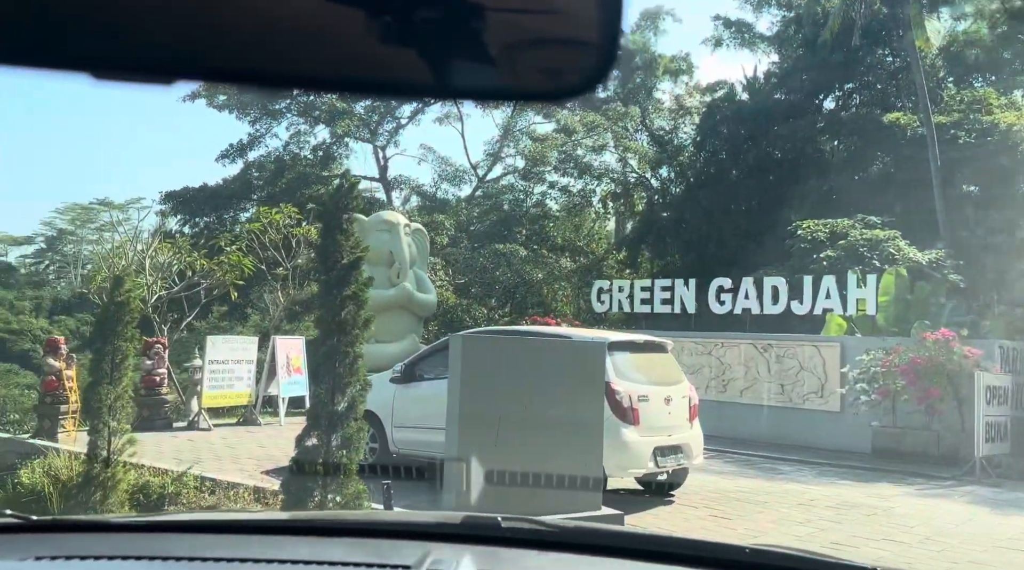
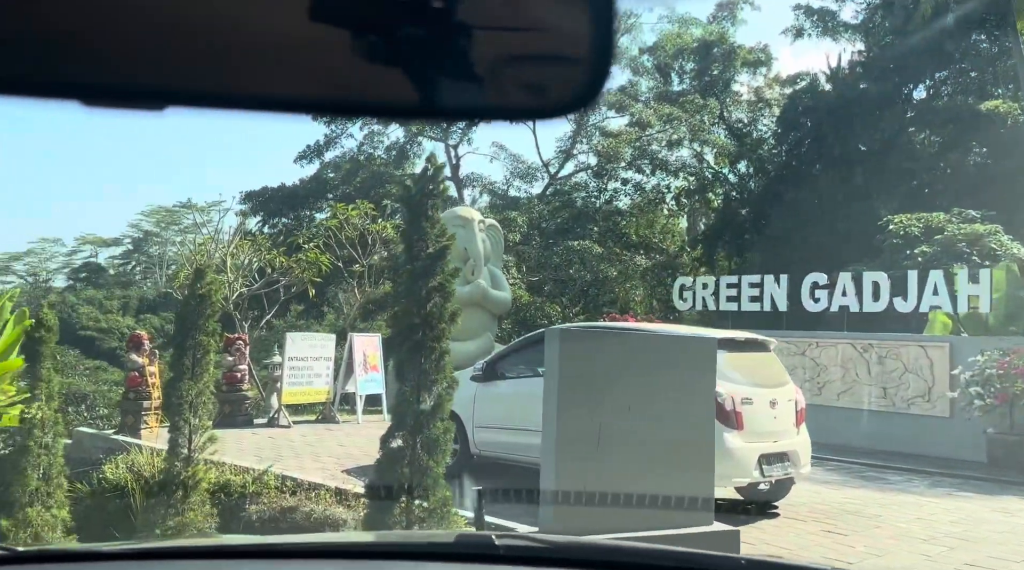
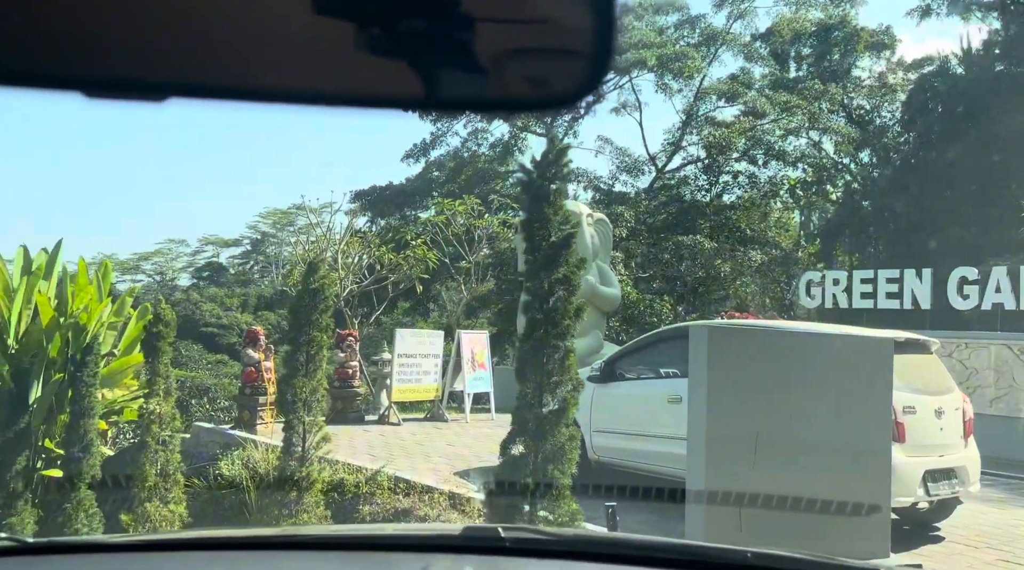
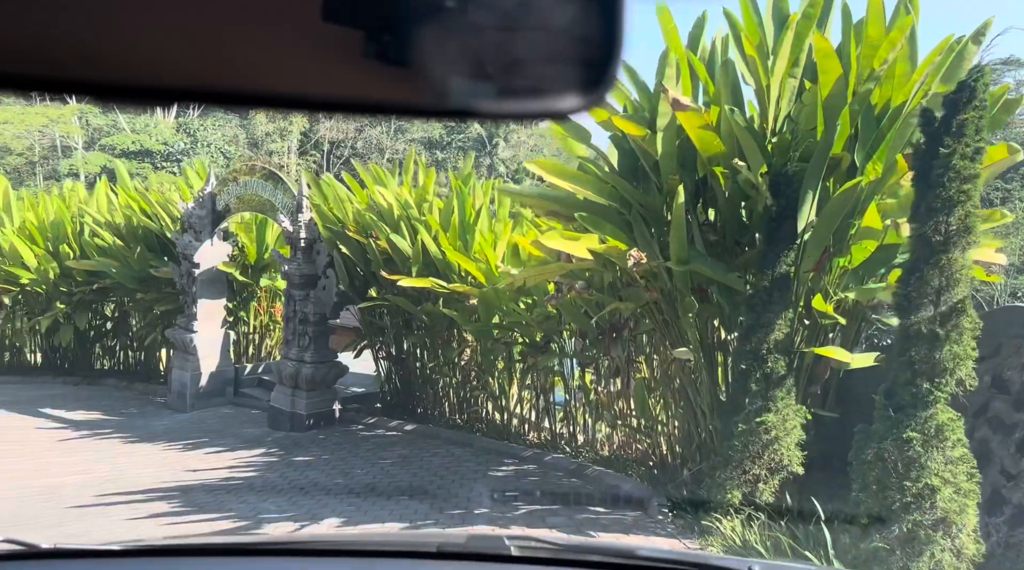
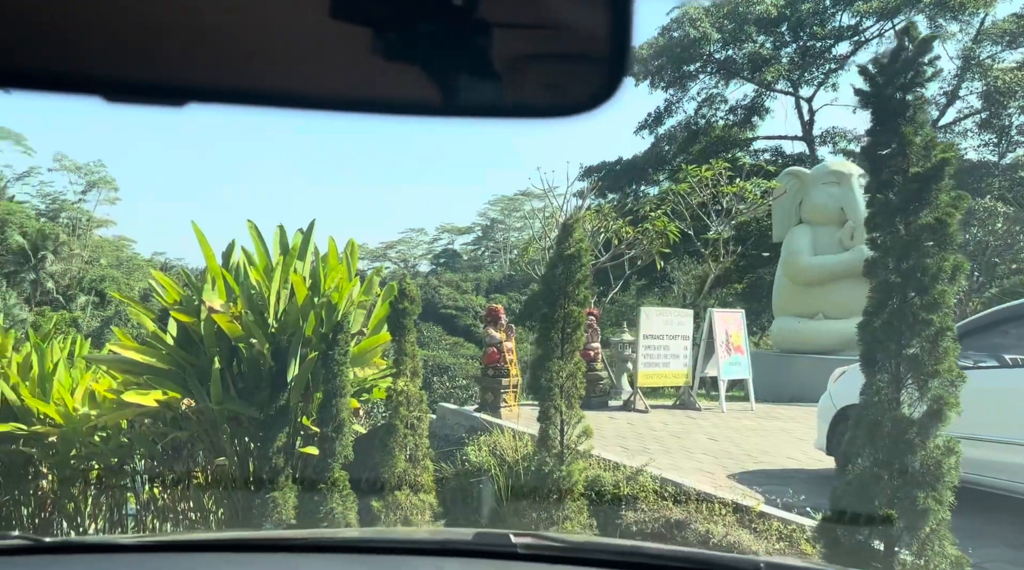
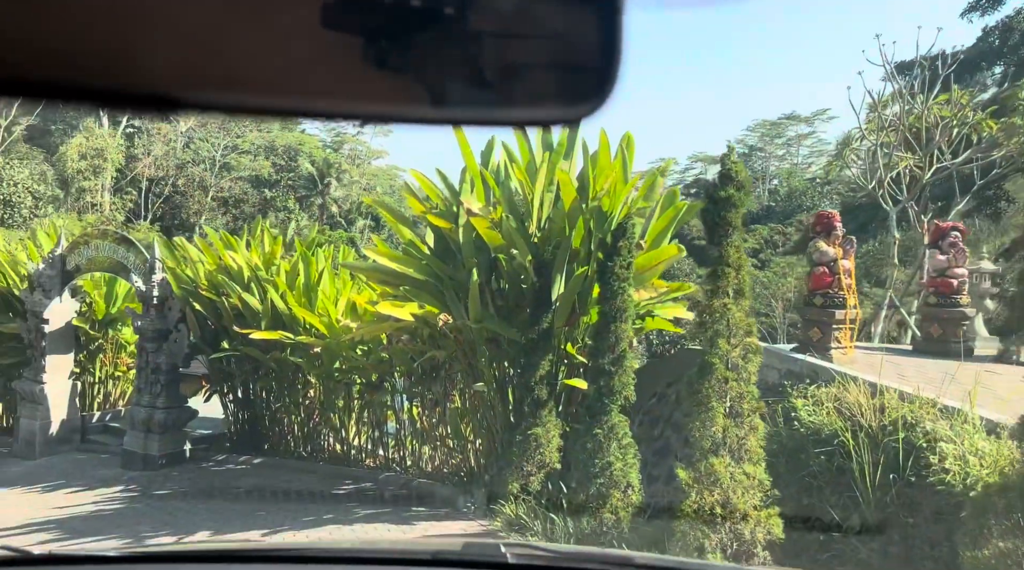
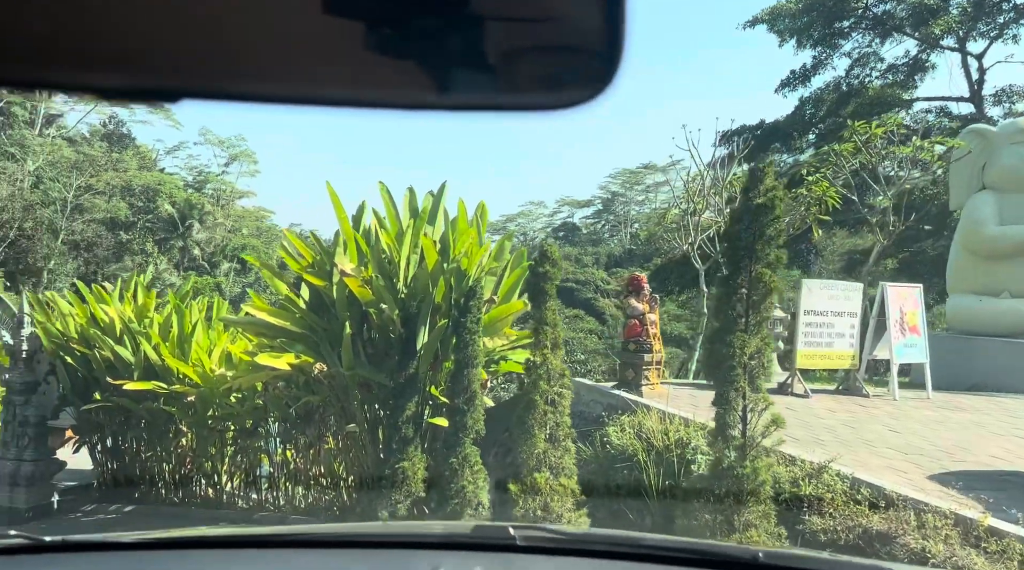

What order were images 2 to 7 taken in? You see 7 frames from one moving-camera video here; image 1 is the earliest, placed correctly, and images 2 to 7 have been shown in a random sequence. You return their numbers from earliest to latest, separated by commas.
2, 3, 5, 7, 6, 4
